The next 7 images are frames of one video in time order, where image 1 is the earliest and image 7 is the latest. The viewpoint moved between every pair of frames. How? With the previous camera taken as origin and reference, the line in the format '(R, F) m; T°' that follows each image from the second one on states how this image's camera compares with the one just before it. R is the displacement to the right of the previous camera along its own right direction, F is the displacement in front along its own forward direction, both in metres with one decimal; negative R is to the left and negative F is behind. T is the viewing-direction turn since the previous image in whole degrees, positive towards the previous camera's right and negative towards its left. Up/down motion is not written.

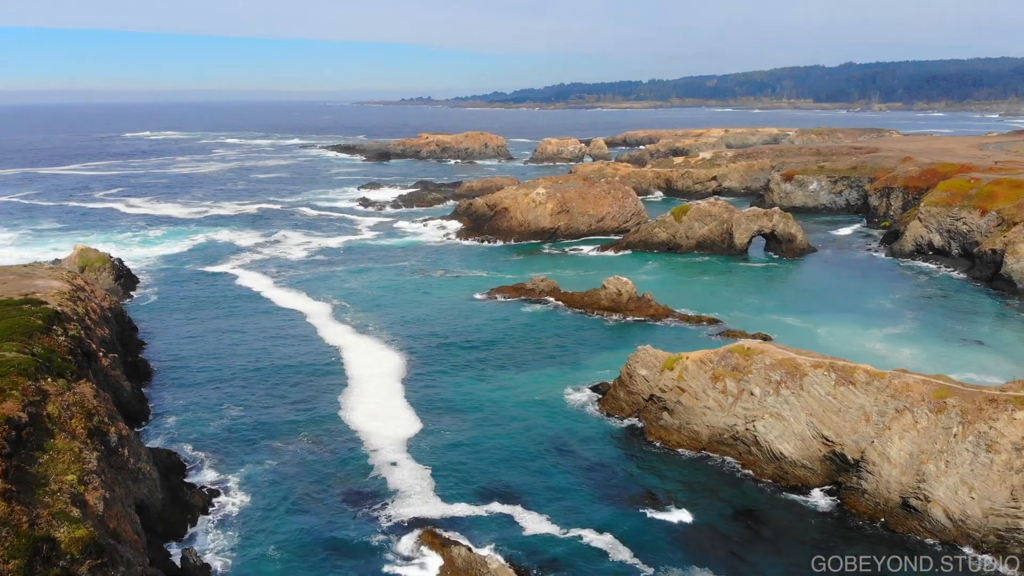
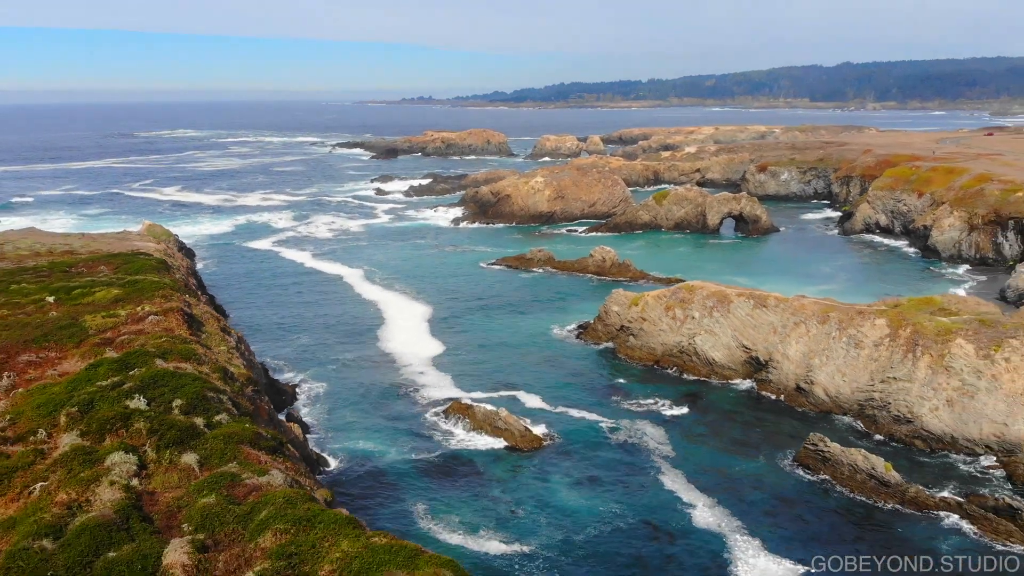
(-0.1, -8.1) m; 0°
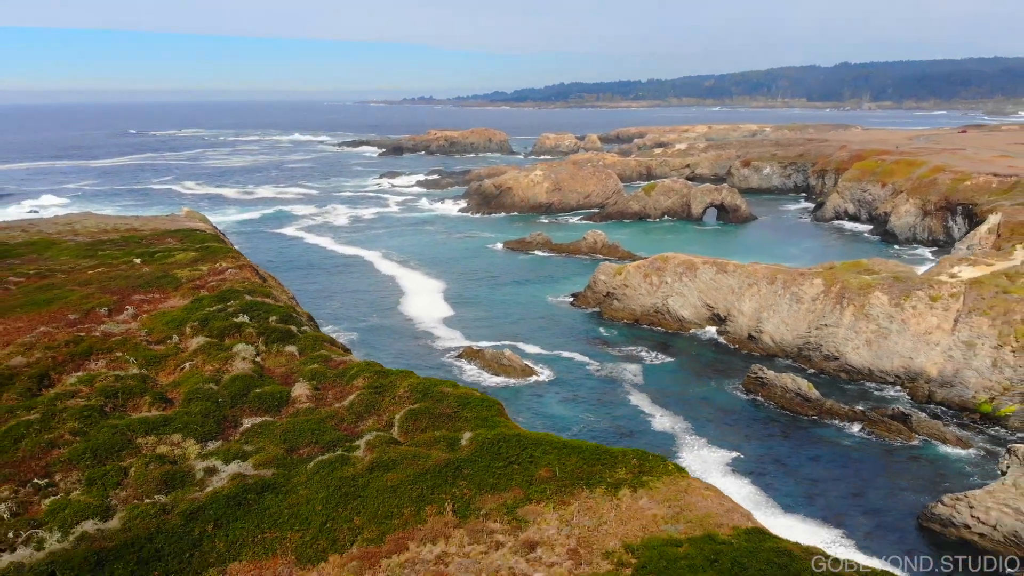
(-0.1, -6.1) m; 0°
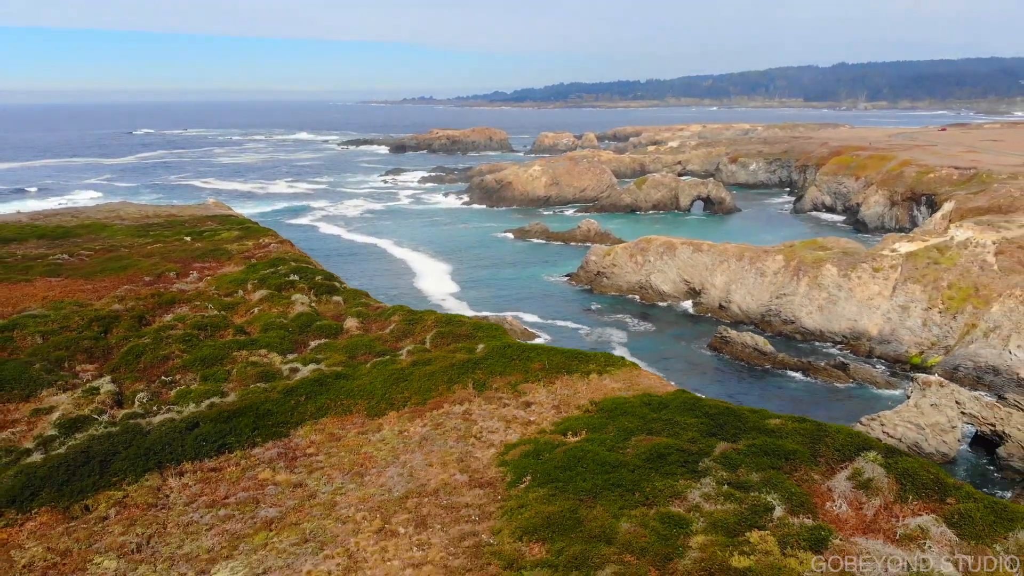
(-0.1, -5.1) m; 0°
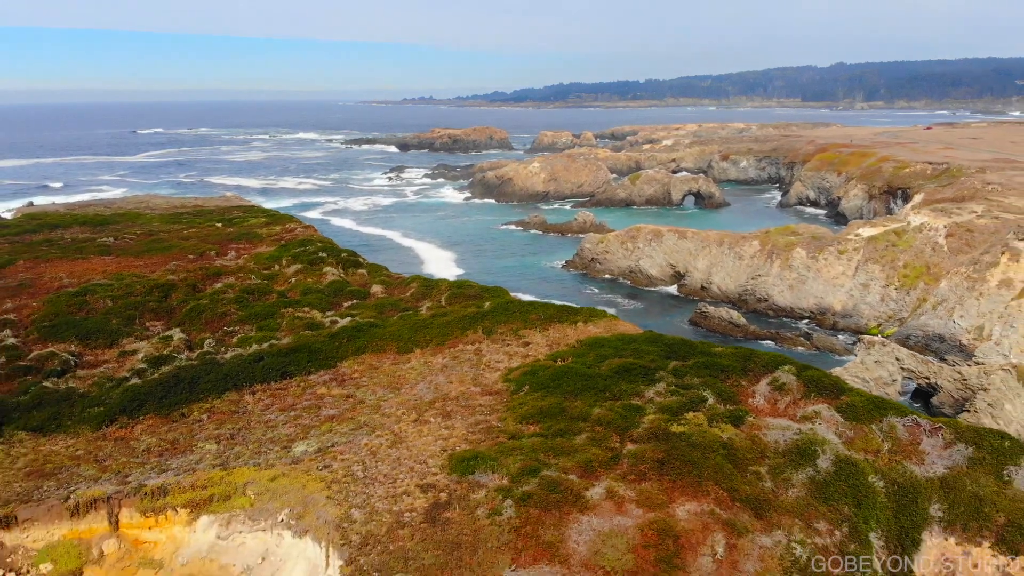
(0.0, -4.0) m; 0°
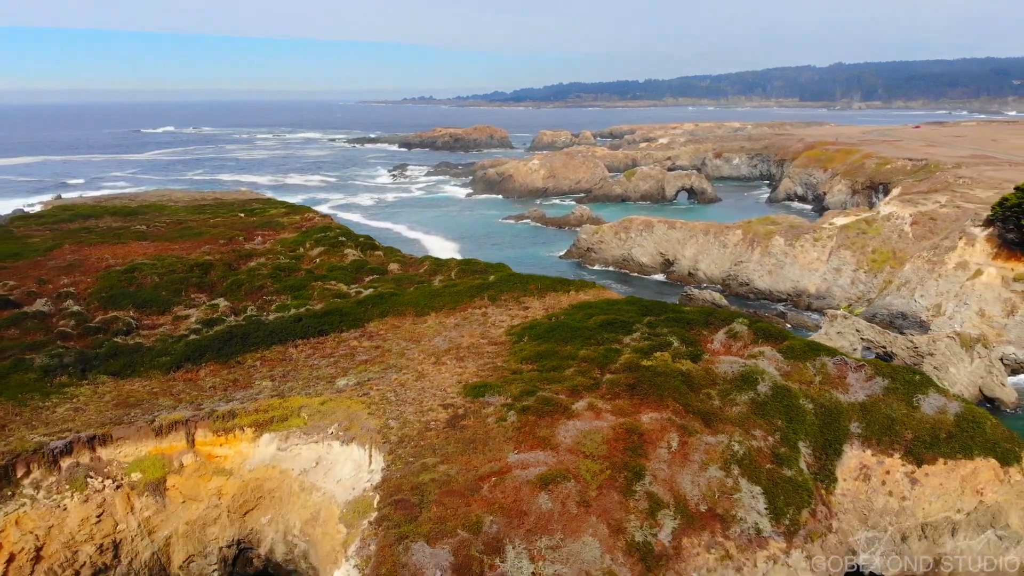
(0.0, -3.4) m; 0°
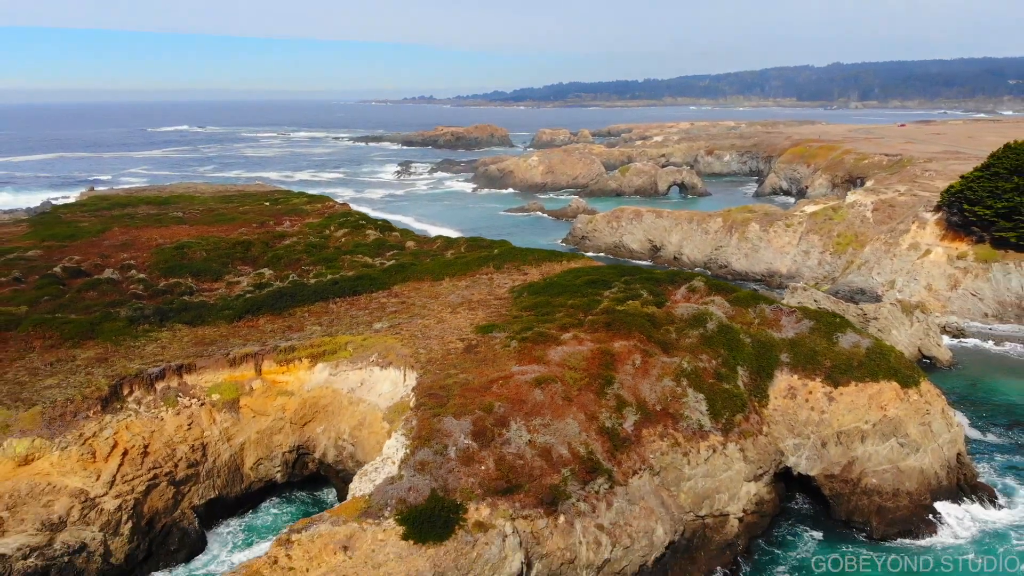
(0.0, -4.6) m; 0°
